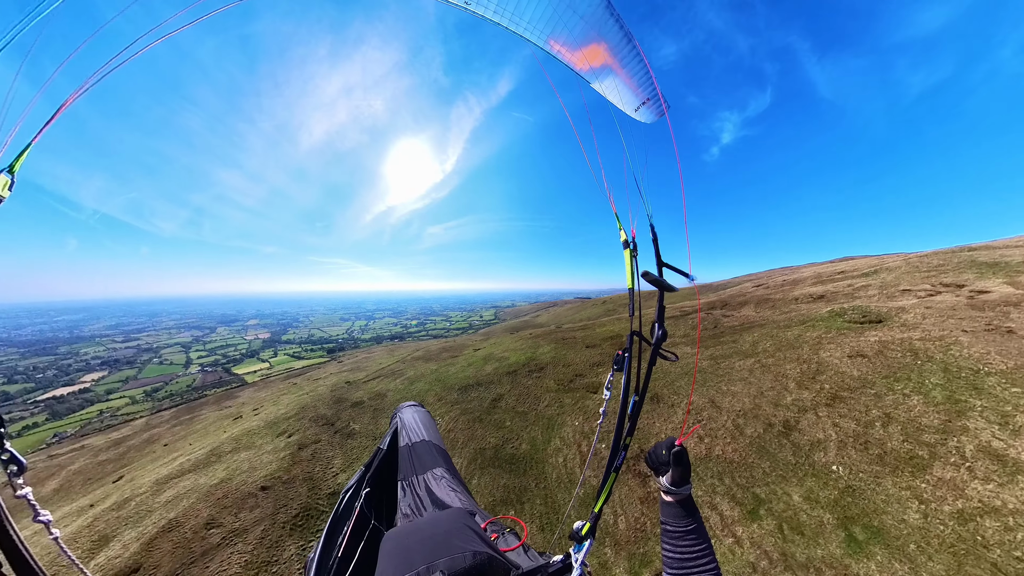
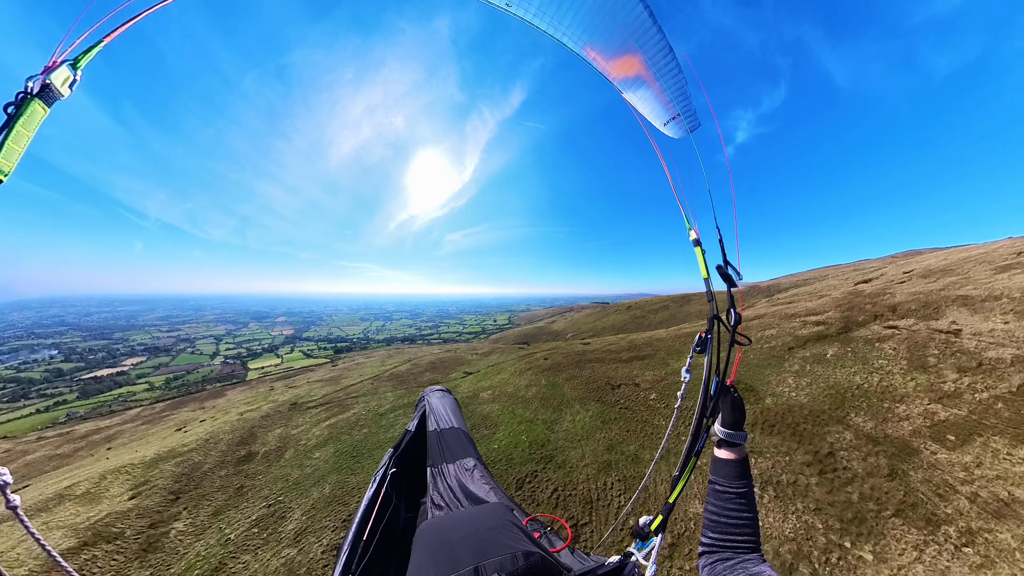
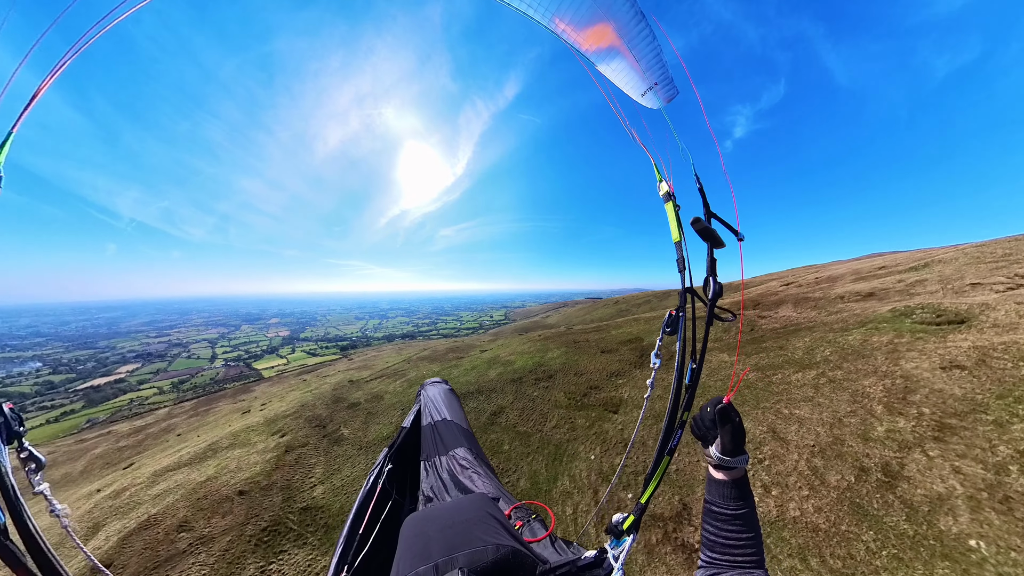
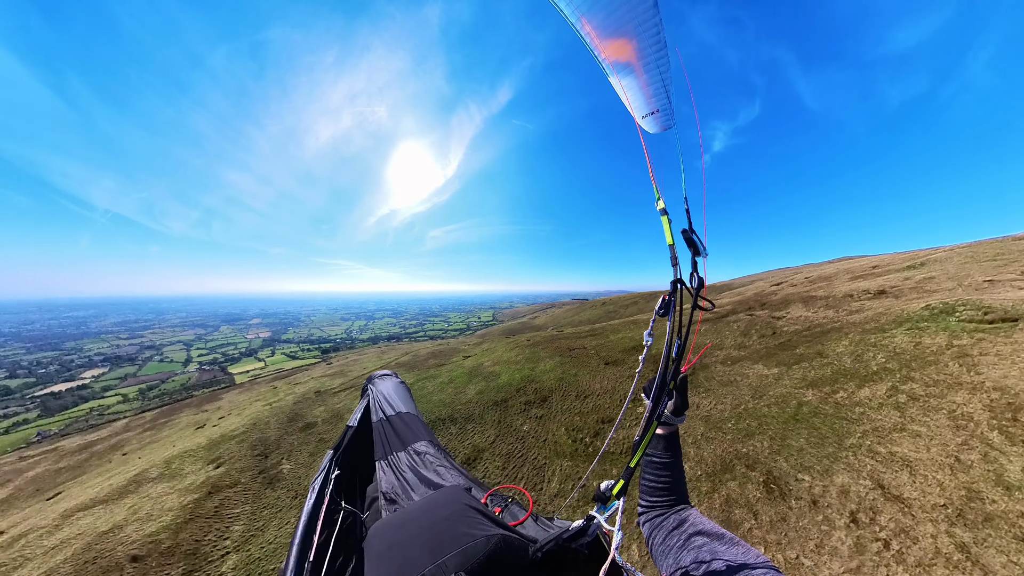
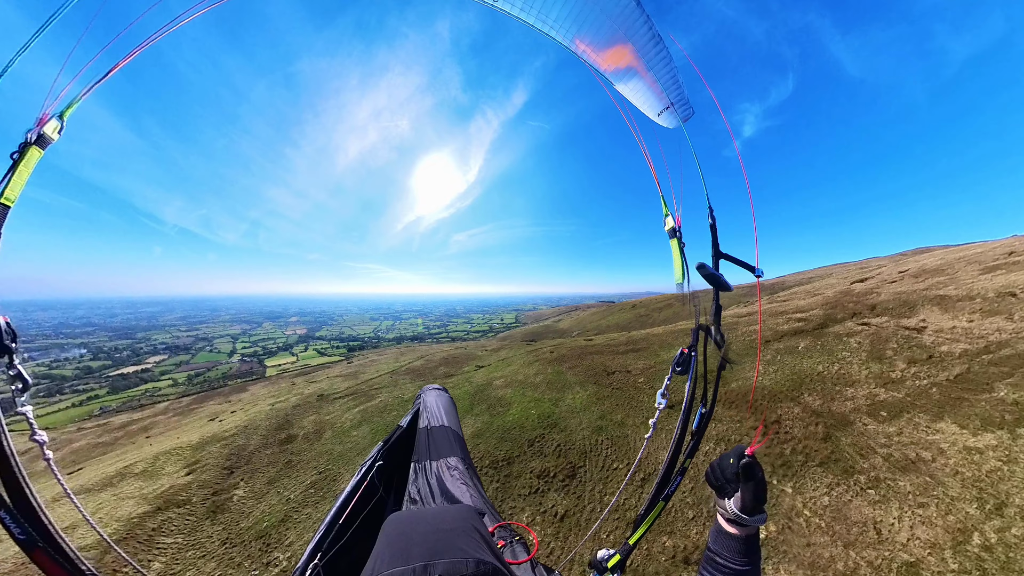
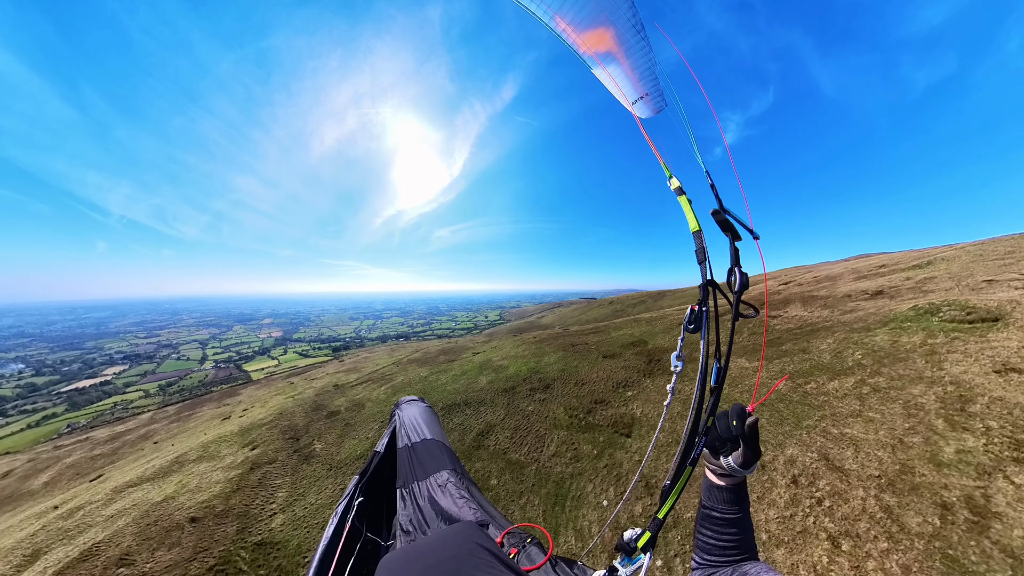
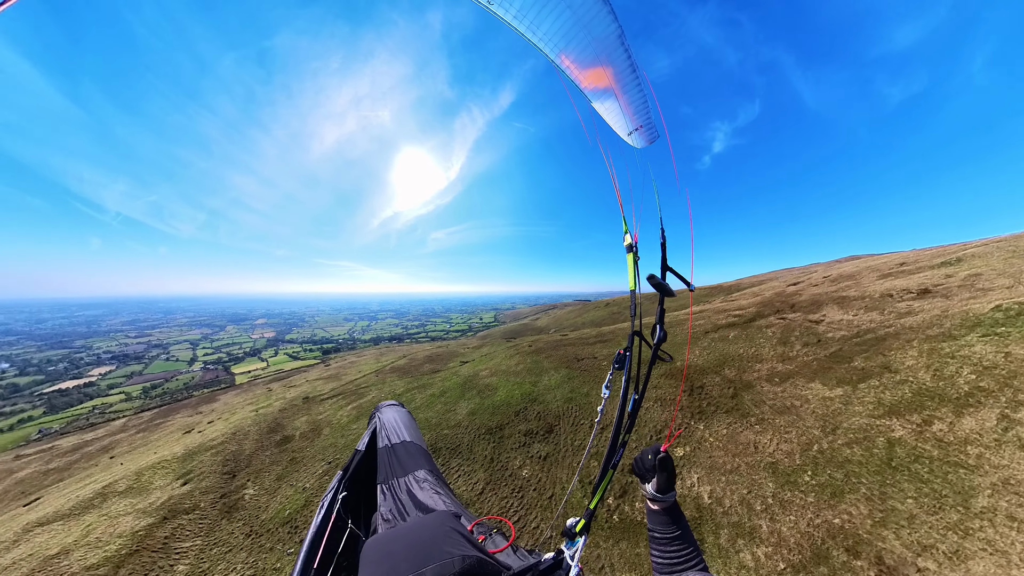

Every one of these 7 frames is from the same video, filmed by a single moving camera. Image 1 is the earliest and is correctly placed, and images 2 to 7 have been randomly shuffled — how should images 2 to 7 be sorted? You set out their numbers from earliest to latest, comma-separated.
3, 6, 4, 7, 5, 2
